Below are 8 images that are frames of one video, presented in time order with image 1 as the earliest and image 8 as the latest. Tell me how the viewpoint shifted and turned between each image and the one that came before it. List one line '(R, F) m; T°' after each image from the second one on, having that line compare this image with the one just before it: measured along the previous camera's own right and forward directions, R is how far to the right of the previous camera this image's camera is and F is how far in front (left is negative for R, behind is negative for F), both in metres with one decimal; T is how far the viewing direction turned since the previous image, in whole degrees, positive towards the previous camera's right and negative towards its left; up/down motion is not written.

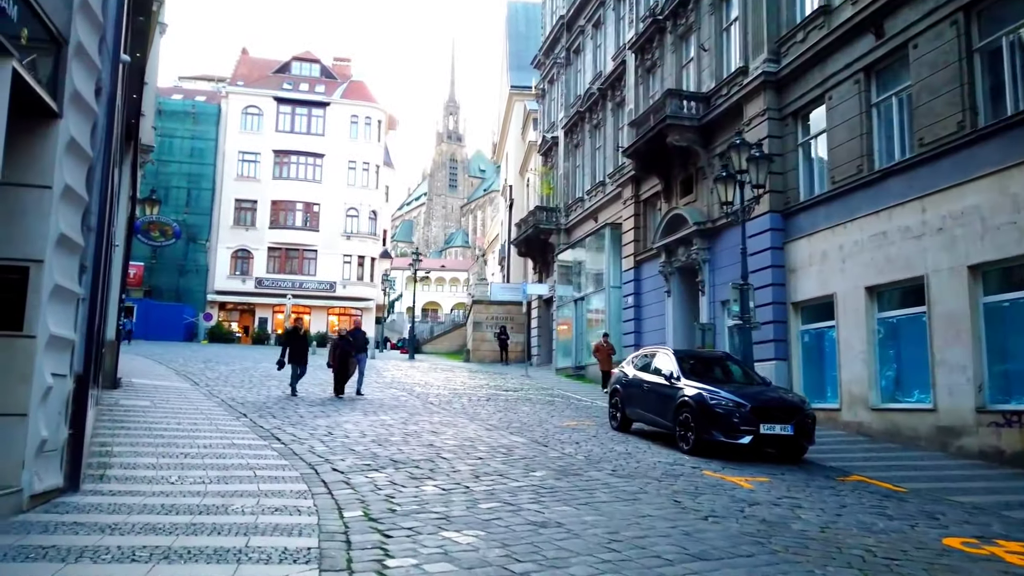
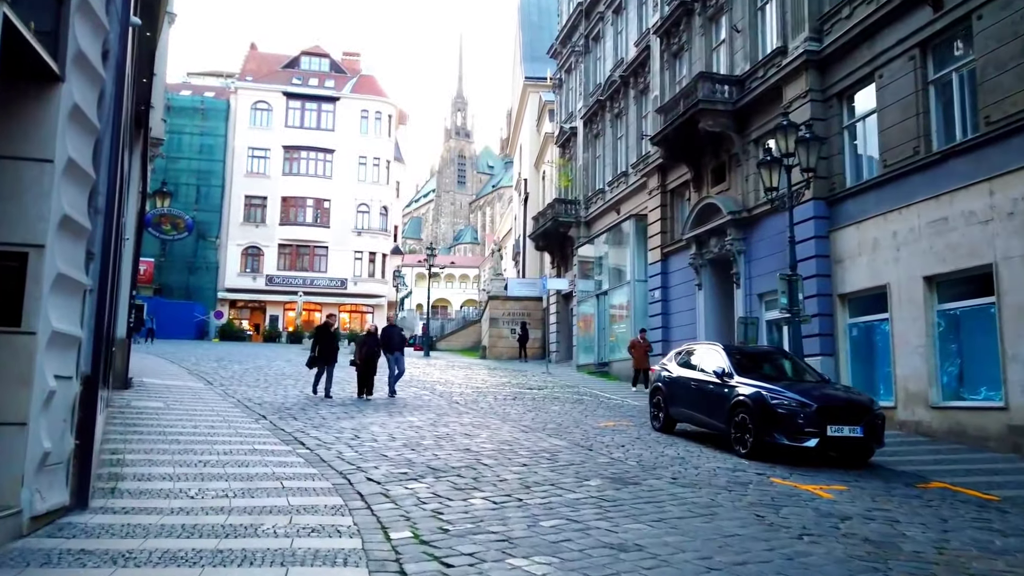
(-0.4, +0.8) m; -1°
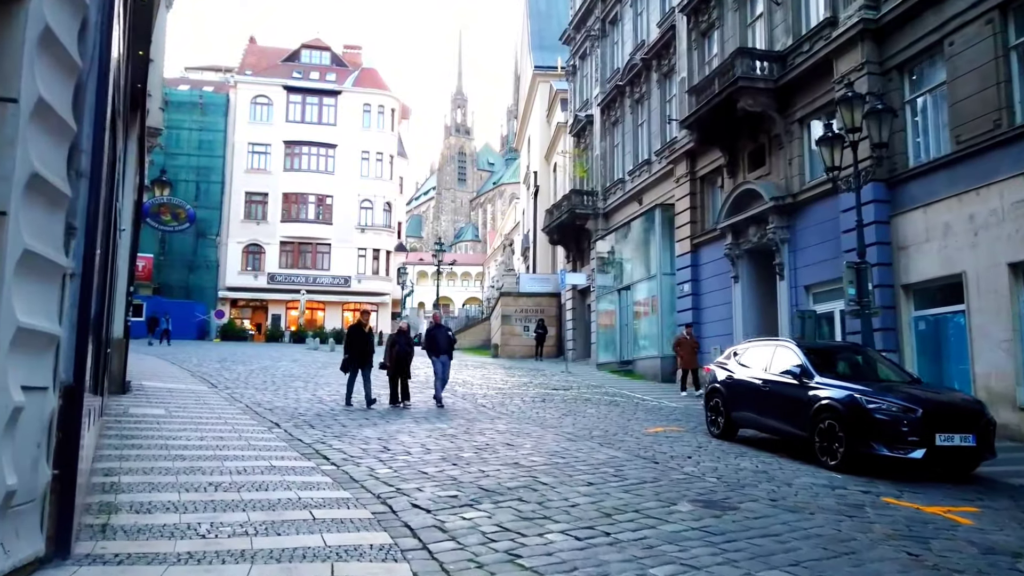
(-0.6, +1.3) m; 0°
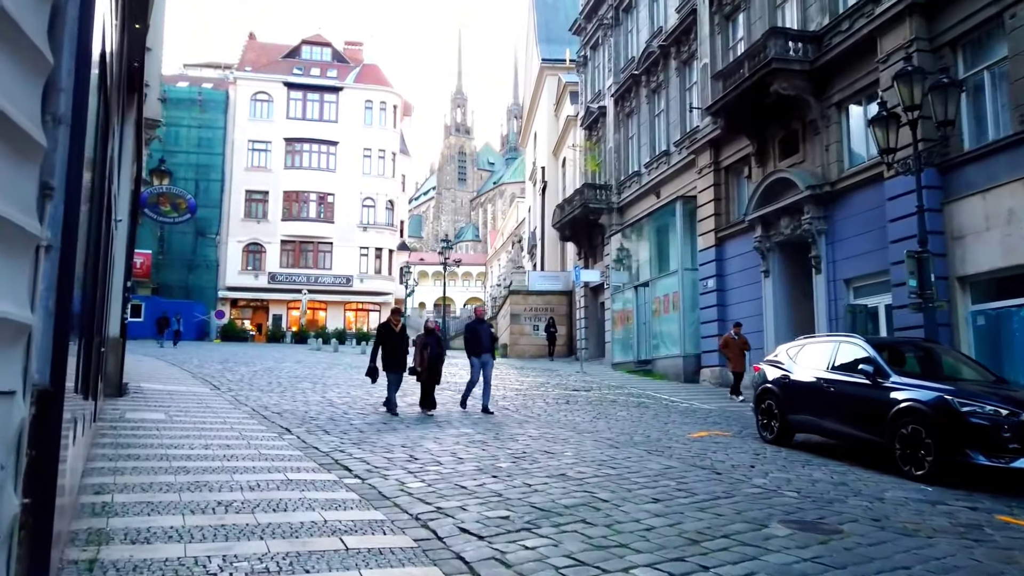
(-0.5, +1.0) m; 0°
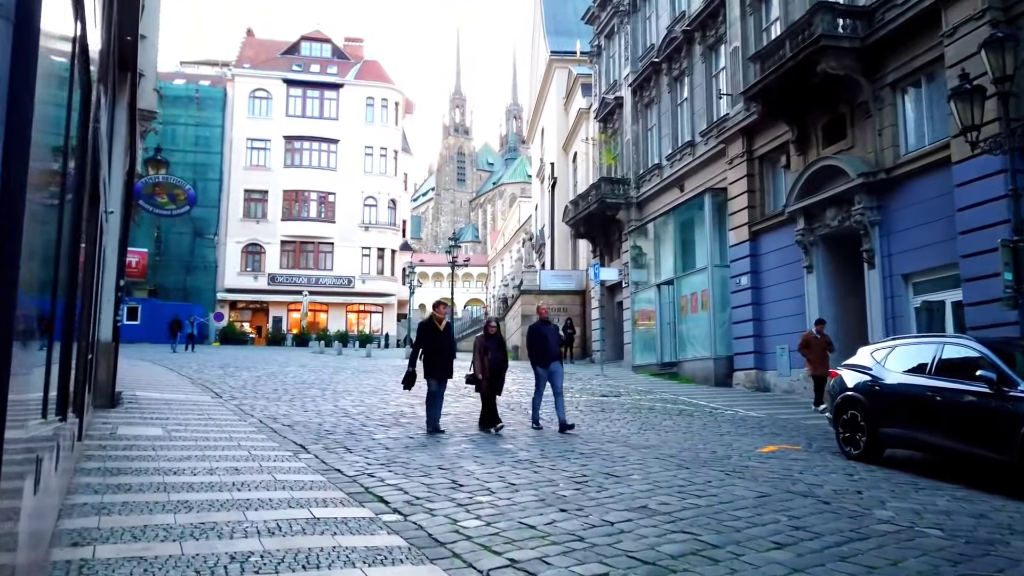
(-0.6, +1.3) m; 0°
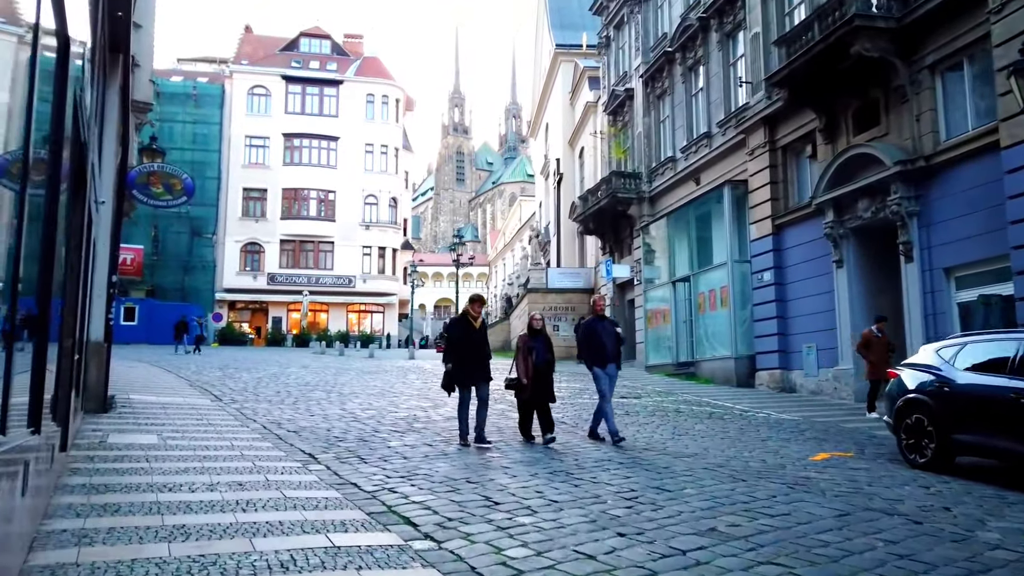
(-0.3, +0.8) m; 0°
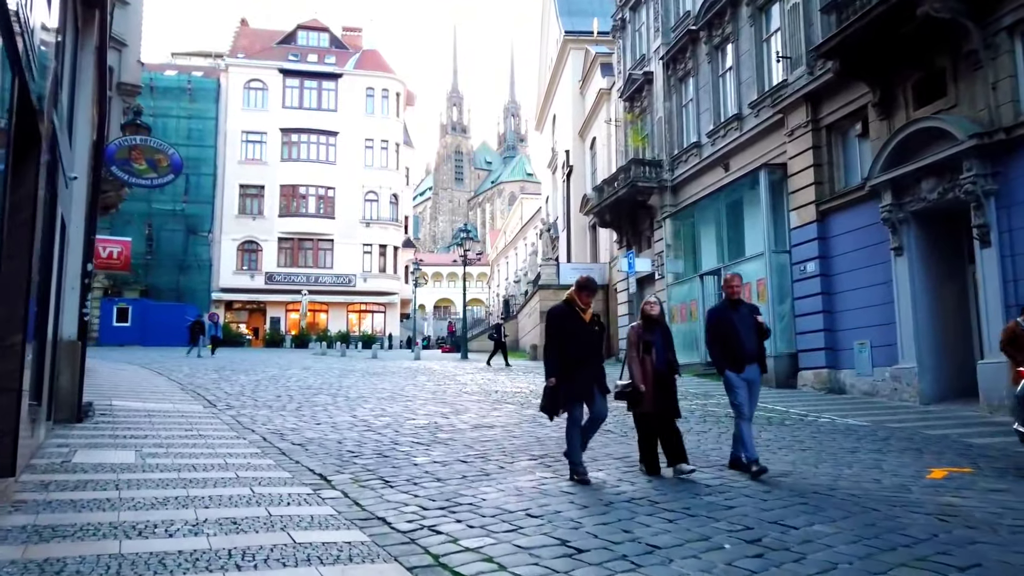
(-0.5, +1.6) m; 0°
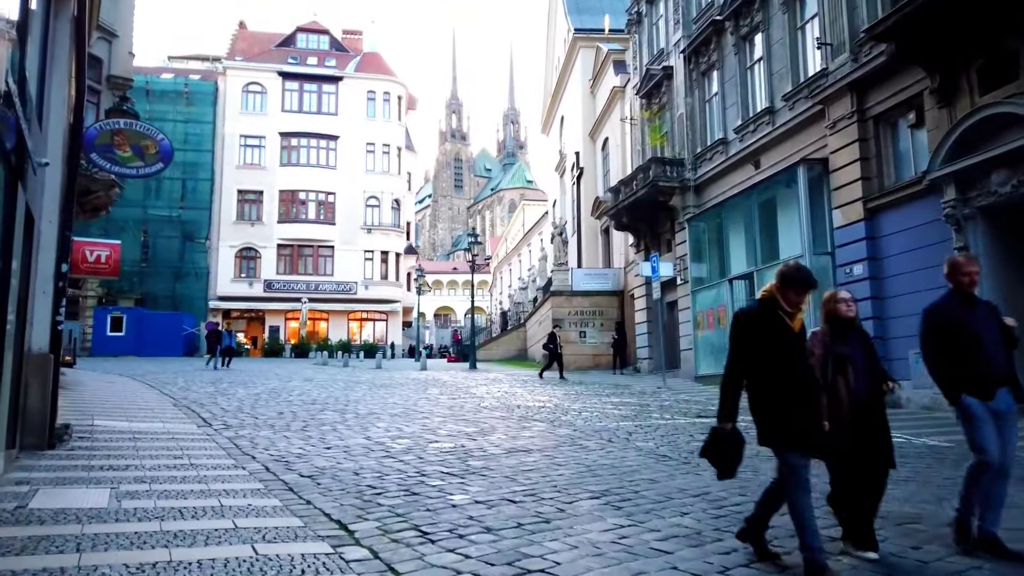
(-0.5, +1.4) m; 0°
